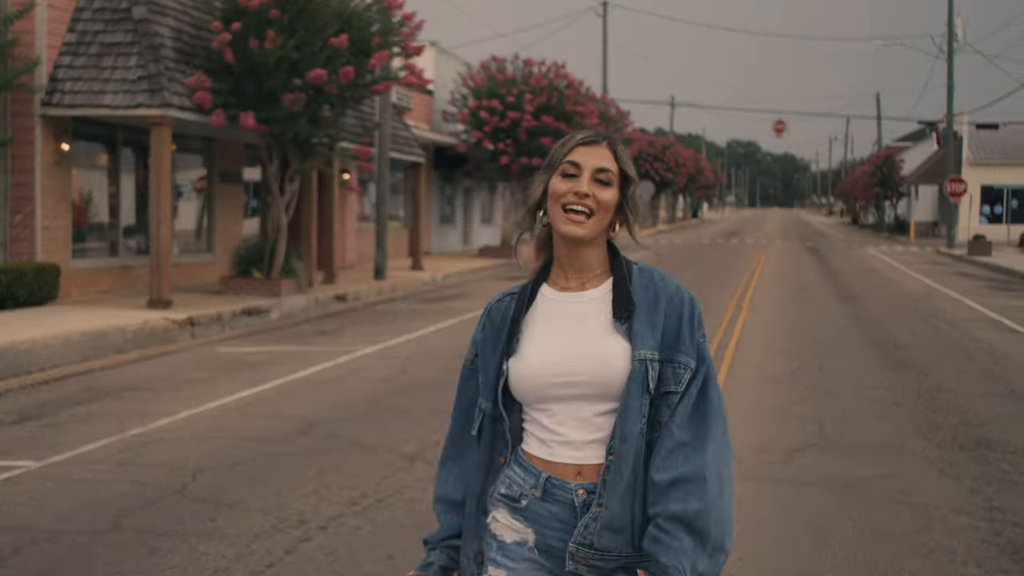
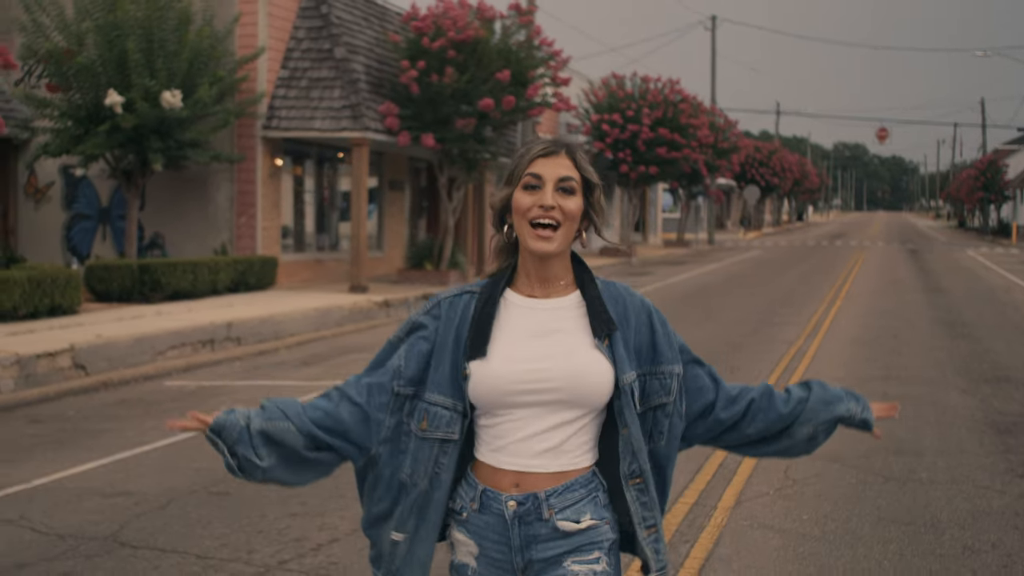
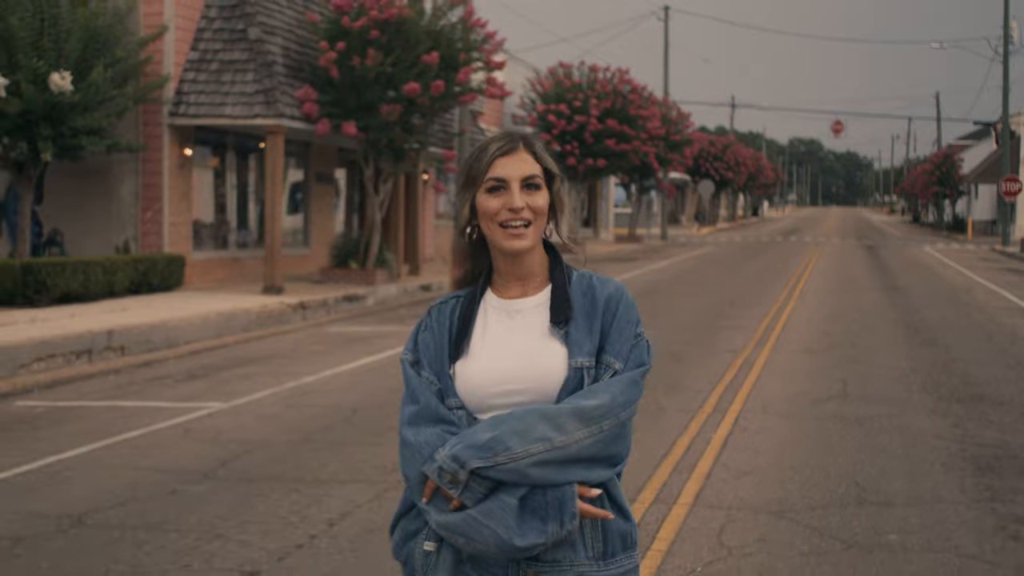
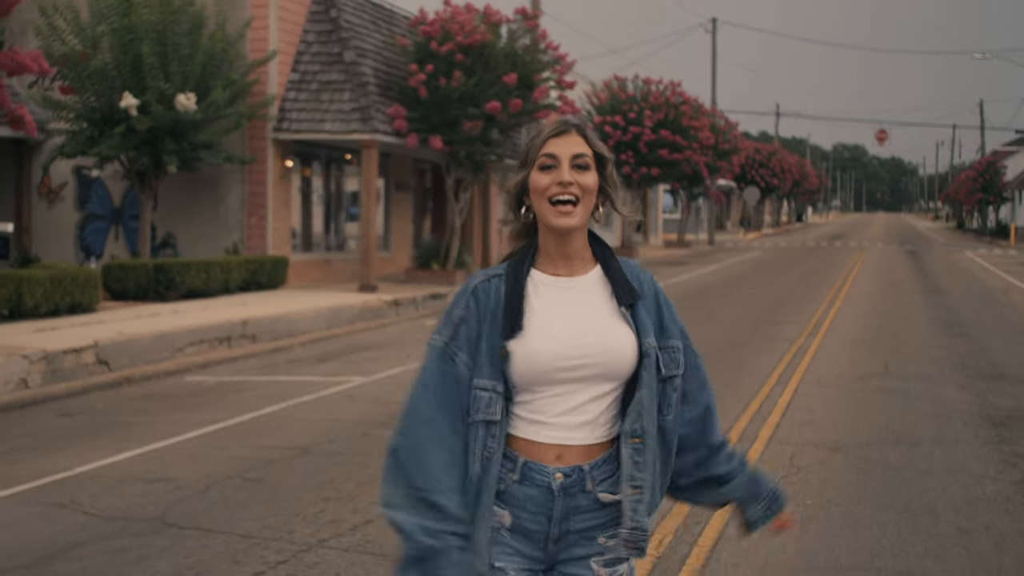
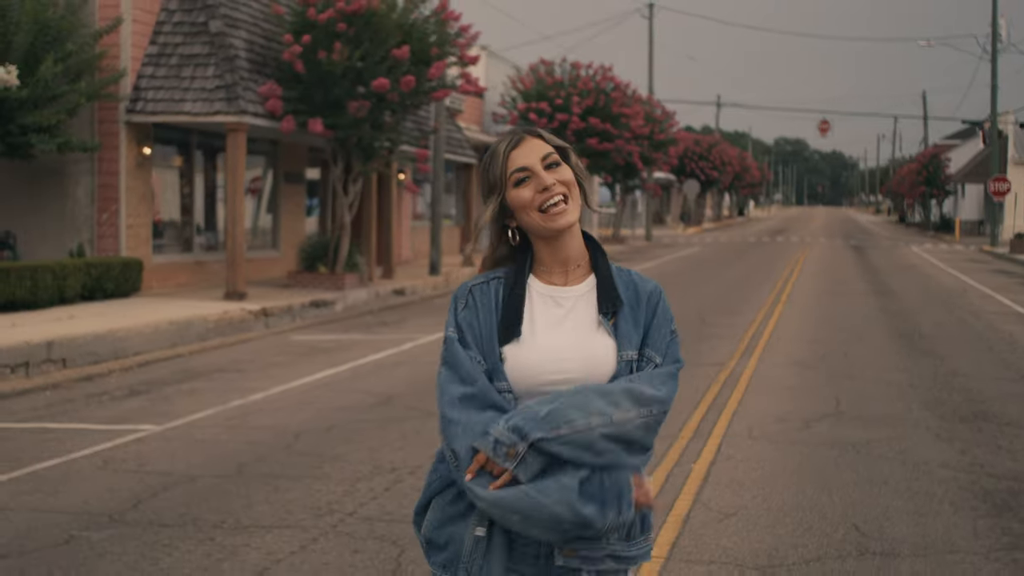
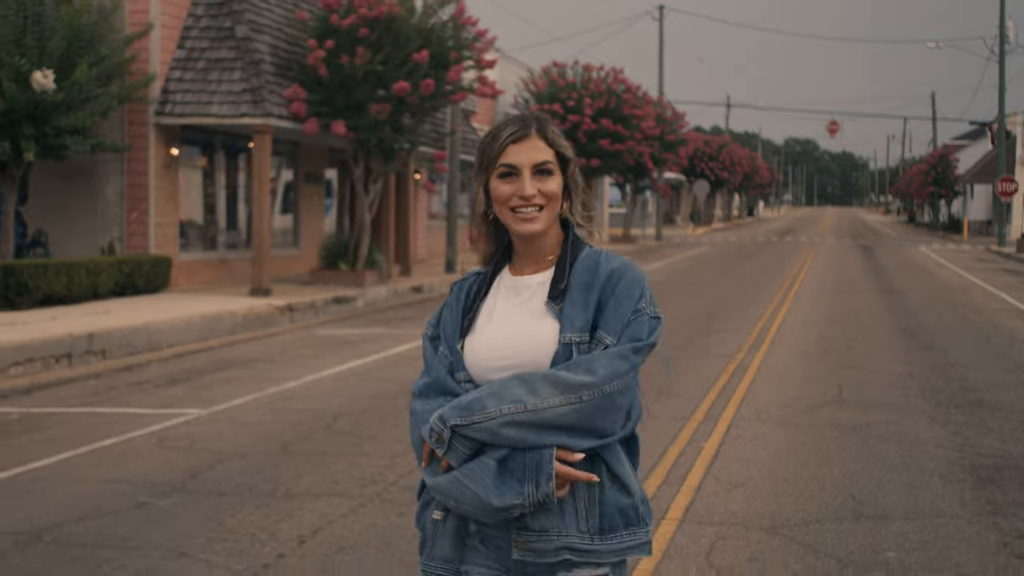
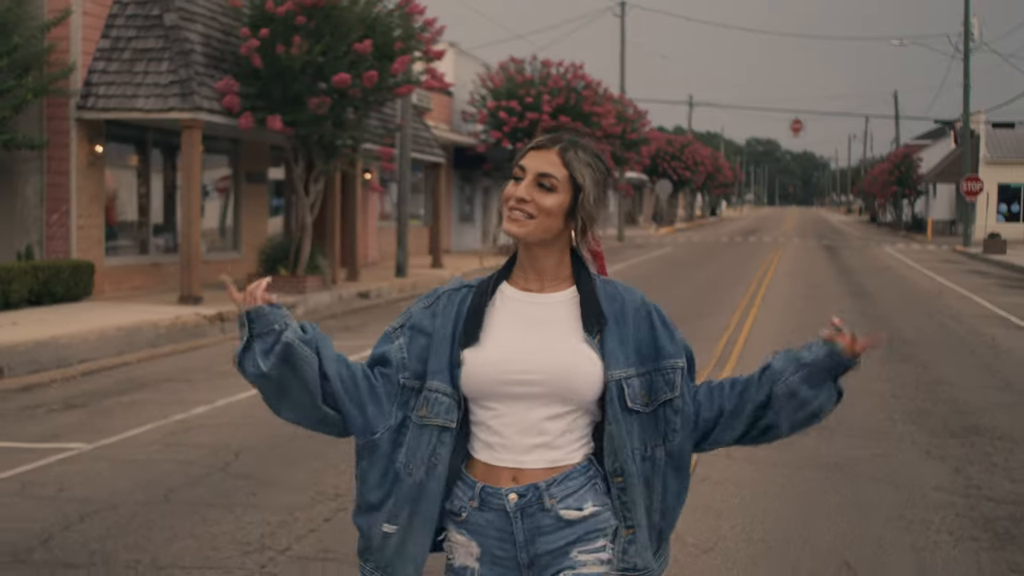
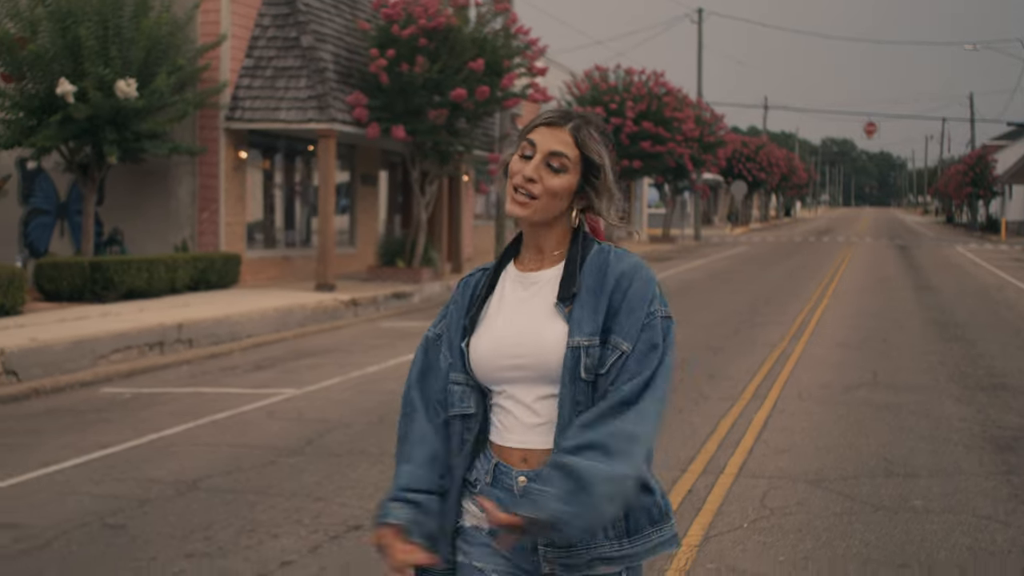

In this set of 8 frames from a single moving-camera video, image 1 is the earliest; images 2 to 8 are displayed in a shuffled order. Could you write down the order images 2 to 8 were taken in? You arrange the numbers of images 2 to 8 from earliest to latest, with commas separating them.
7, 5, 6, 3, 8, 2, 4
